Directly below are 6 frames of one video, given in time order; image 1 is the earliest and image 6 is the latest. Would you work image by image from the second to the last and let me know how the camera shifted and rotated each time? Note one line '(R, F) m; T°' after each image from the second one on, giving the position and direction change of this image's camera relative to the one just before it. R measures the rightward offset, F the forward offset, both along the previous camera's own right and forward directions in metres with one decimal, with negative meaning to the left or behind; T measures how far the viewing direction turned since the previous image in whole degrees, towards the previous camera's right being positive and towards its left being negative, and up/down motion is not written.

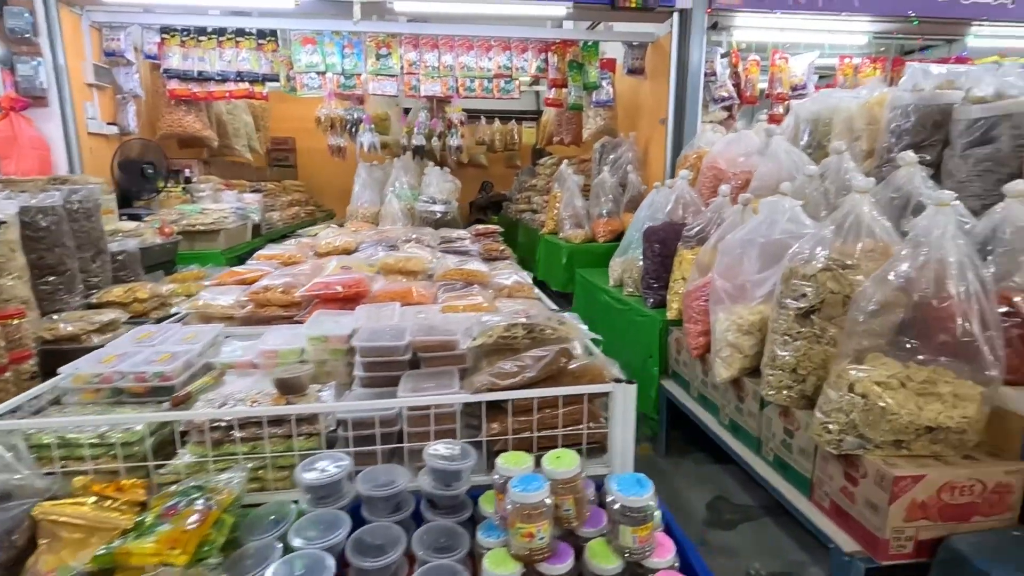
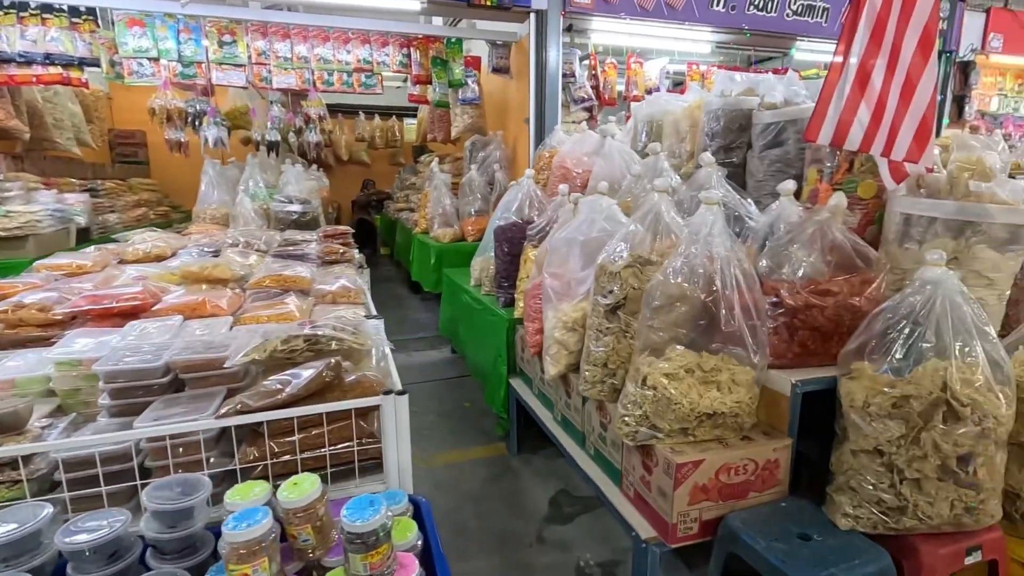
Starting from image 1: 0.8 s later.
(+0.3, 0.0) m; +10°
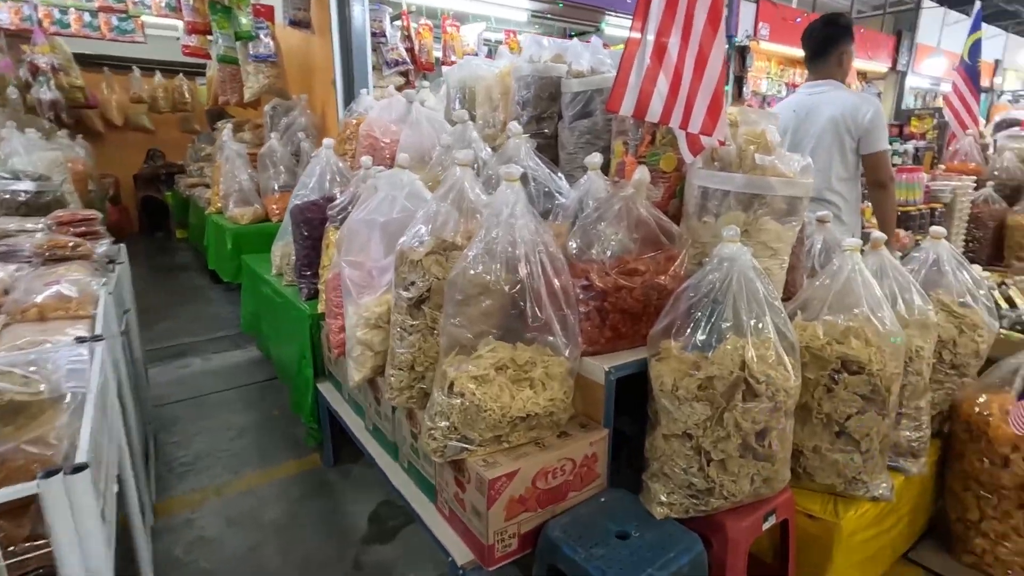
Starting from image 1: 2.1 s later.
(+0.1, +0.2) m; +17°
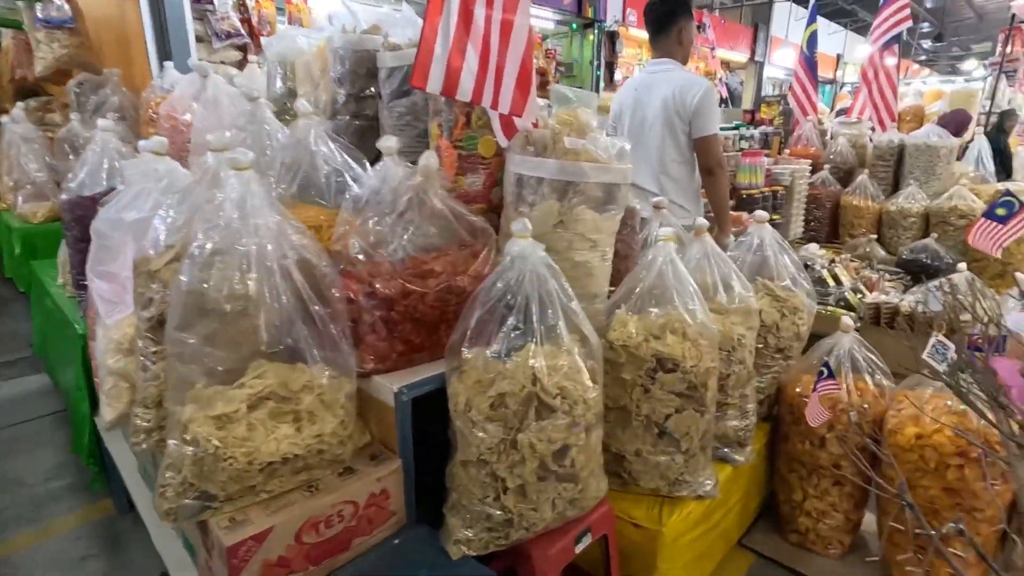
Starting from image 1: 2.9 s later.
(+0.3, +0.2) m; +10°
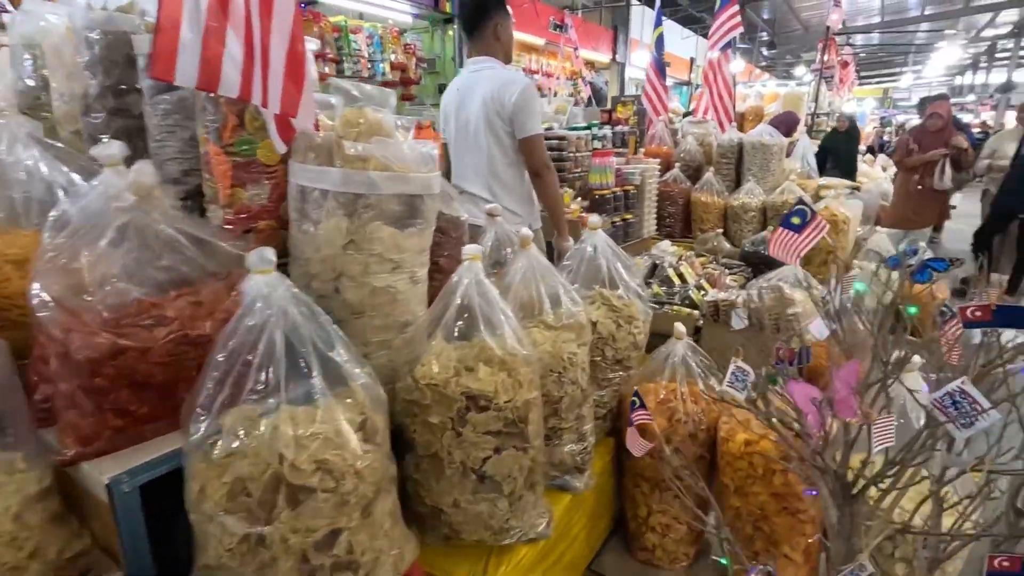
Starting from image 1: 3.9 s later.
(+0.2, +0.2) m; +11°
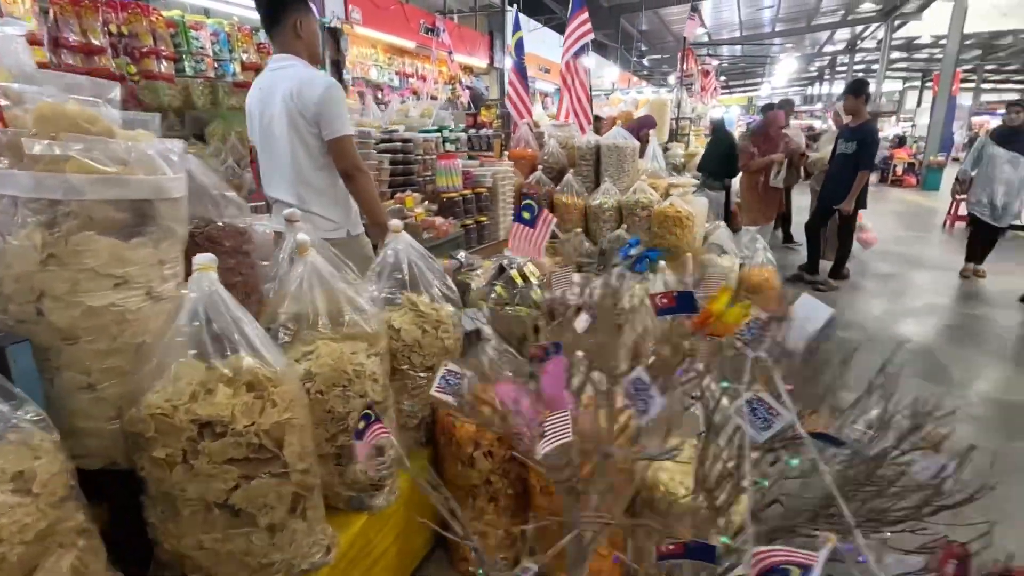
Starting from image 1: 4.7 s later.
(+0.3, 0.0) m; +10°
